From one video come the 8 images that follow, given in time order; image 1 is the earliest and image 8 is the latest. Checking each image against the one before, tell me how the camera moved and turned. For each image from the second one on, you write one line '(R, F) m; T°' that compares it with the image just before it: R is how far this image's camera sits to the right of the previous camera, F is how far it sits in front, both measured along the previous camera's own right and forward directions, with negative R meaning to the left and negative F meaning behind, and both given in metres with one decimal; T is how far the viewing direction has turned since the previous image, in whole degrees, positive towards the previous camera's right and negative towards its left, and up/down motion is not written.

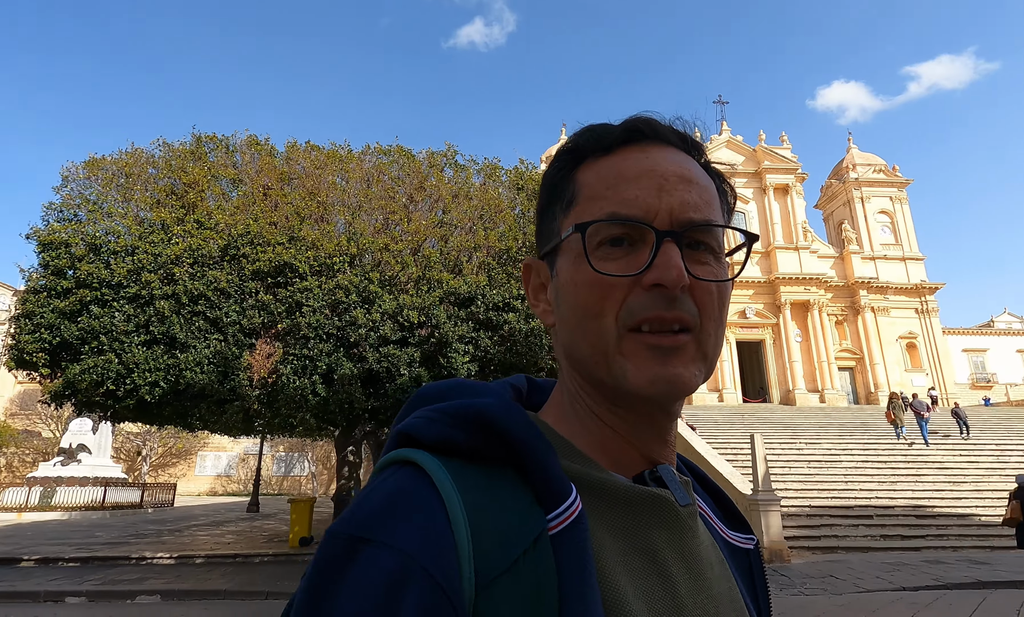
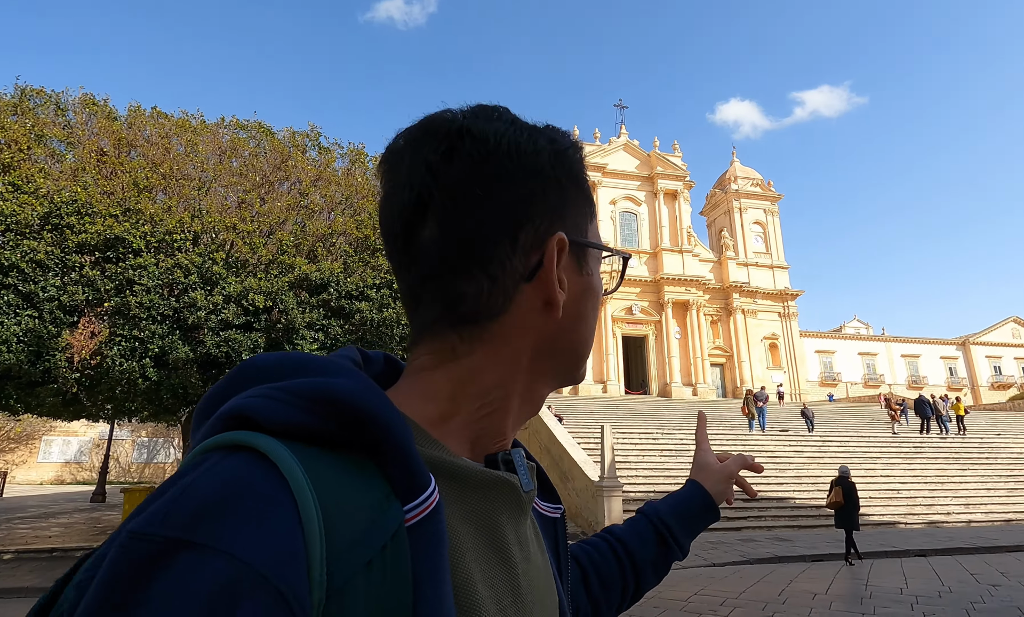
(+0.6, -0.2) m; +10°
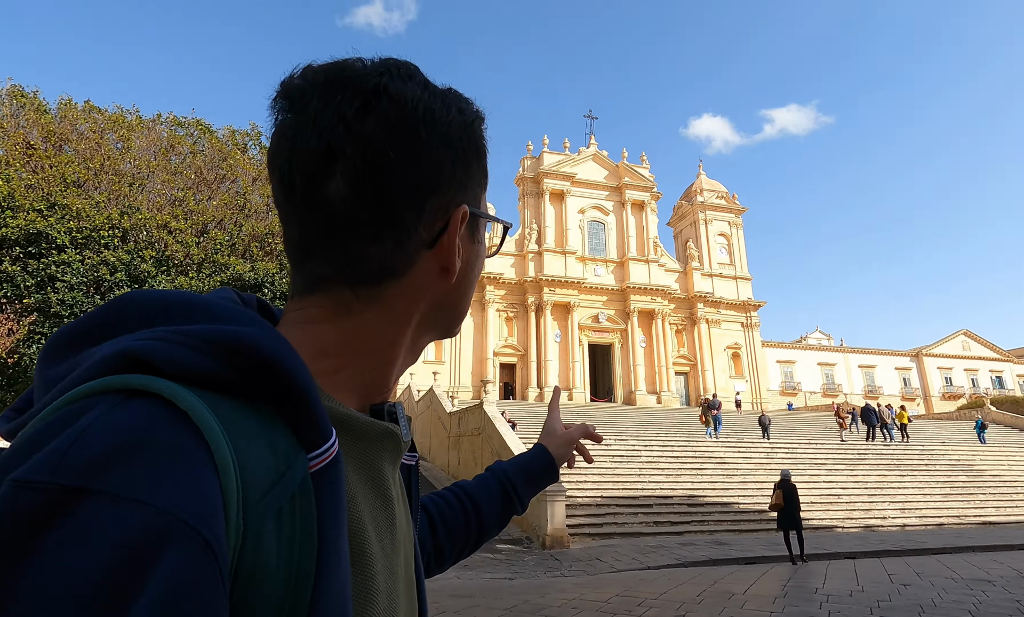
(+0.5, -0.1) m; +3°
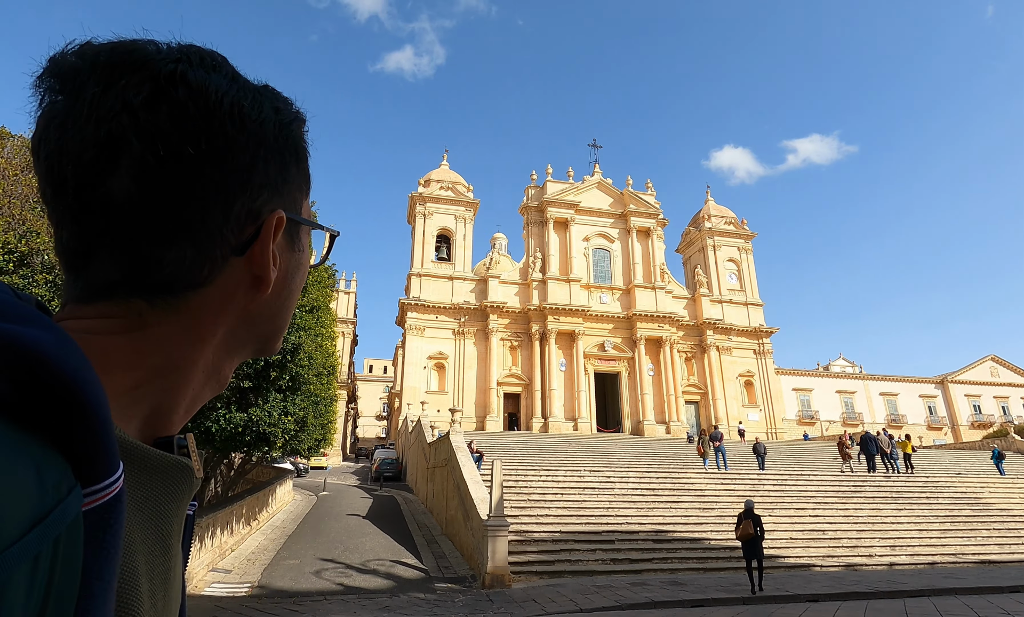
(+1.3, +0.4) m; -2°
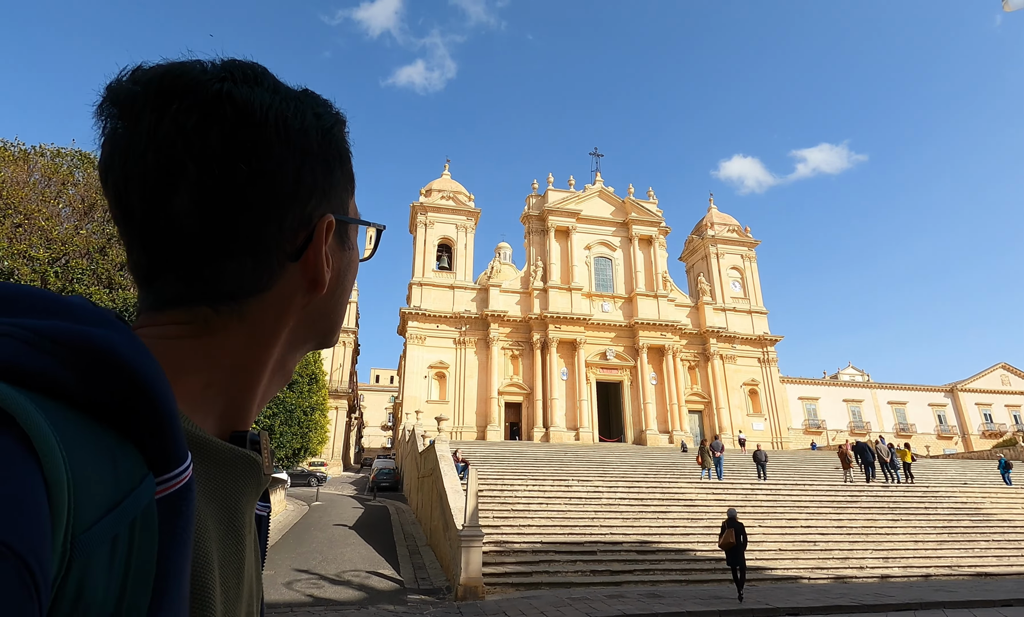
(+0.5, +0.1) m; -1°
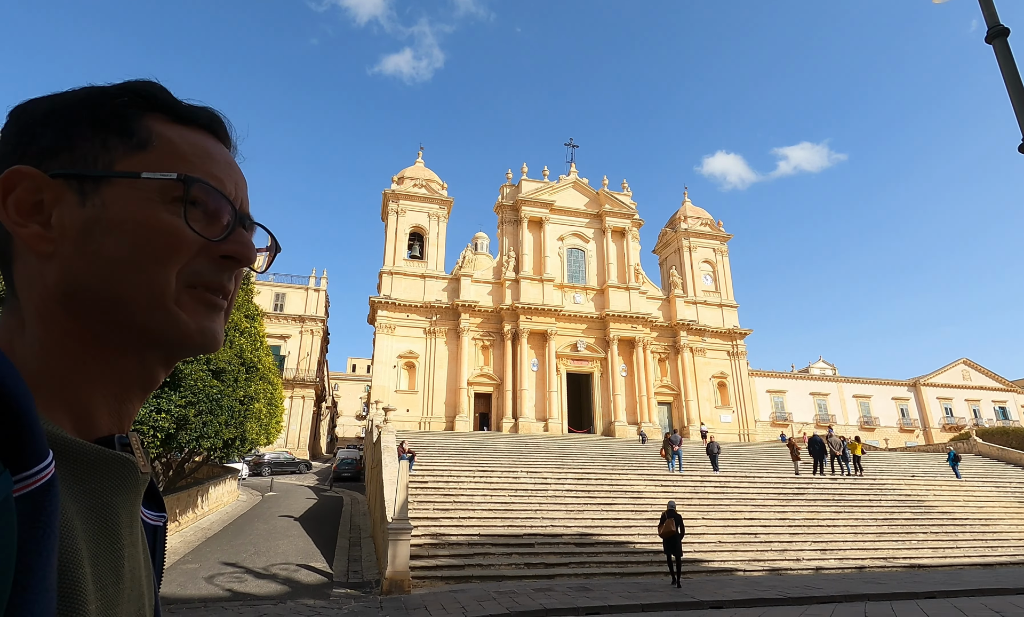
(+0.8, +0.2) m; +2°
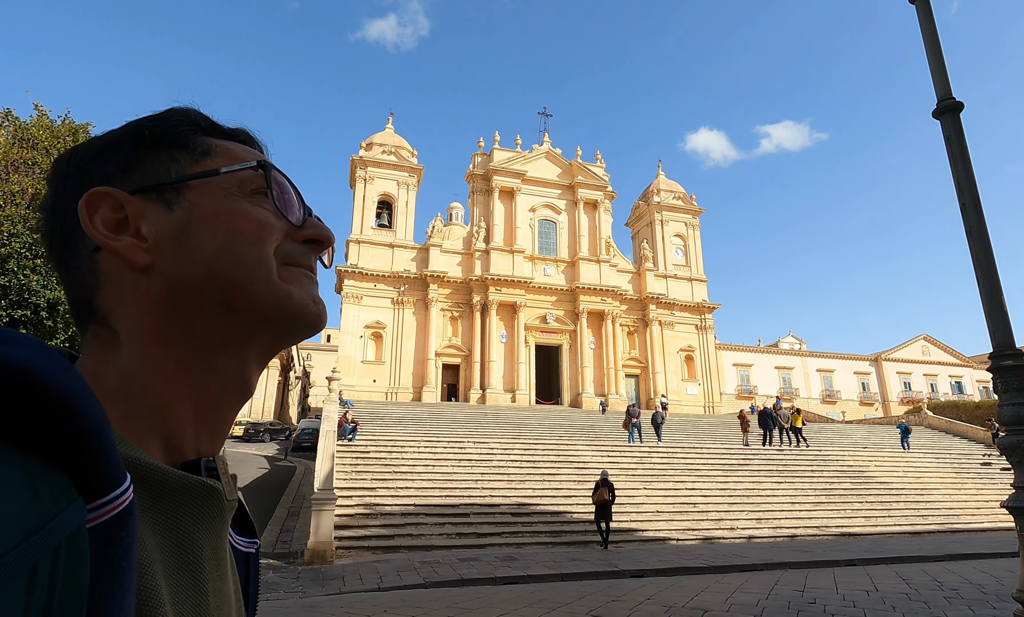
(+0.8, +0.2) m; +2°
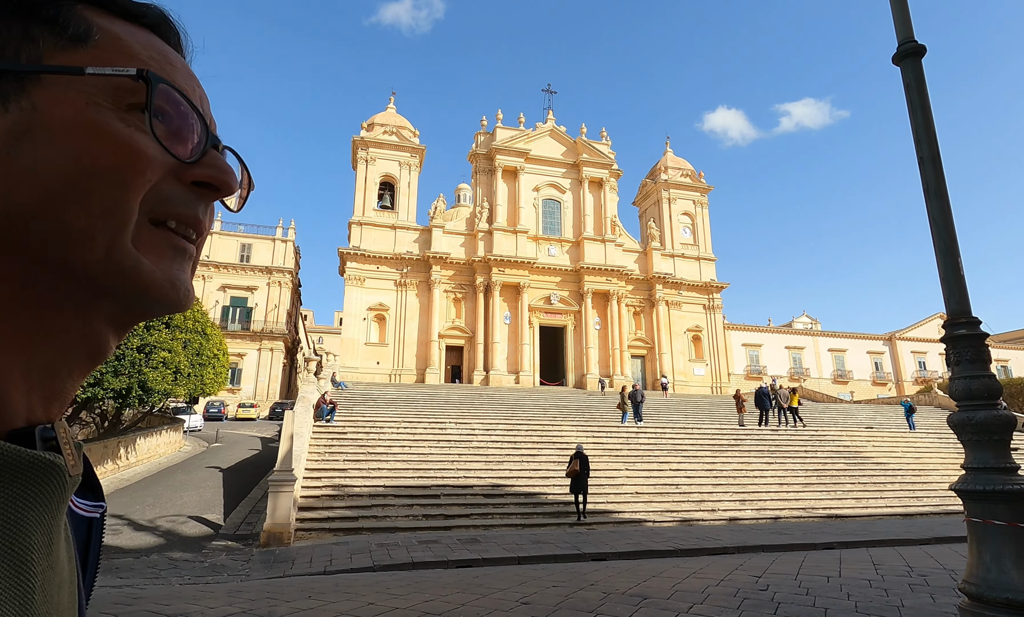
(+0.8, +0.4) m; -1°
